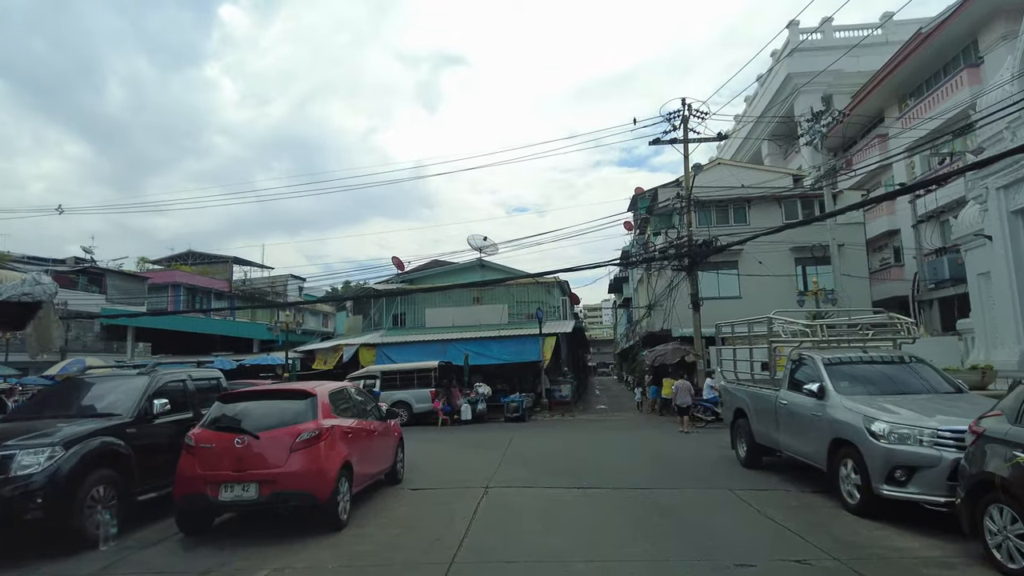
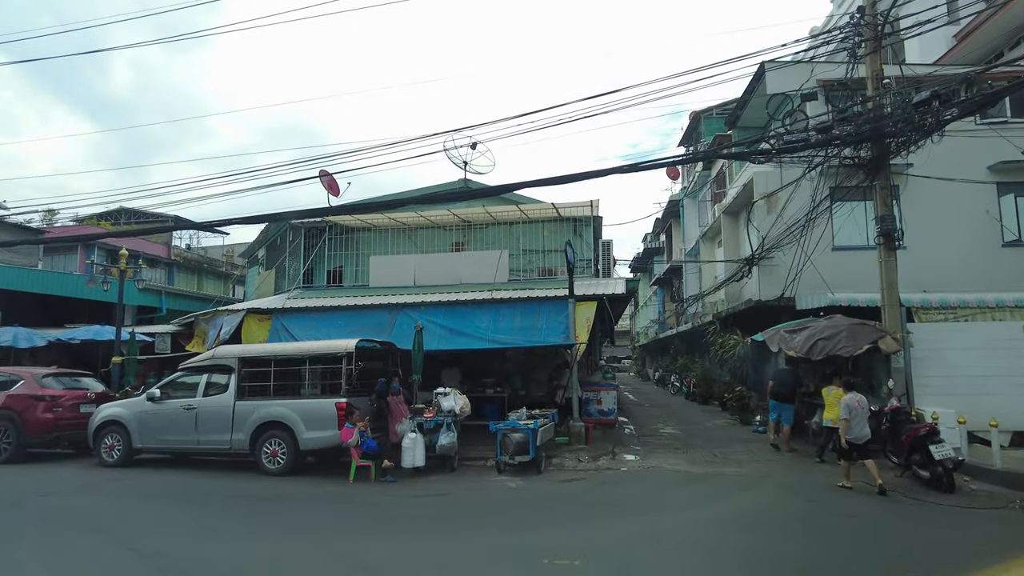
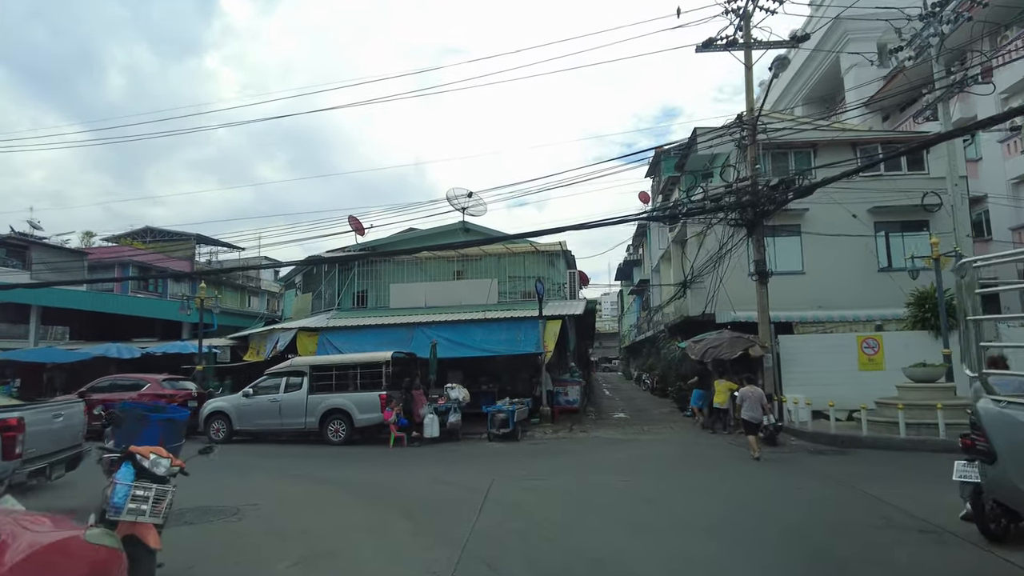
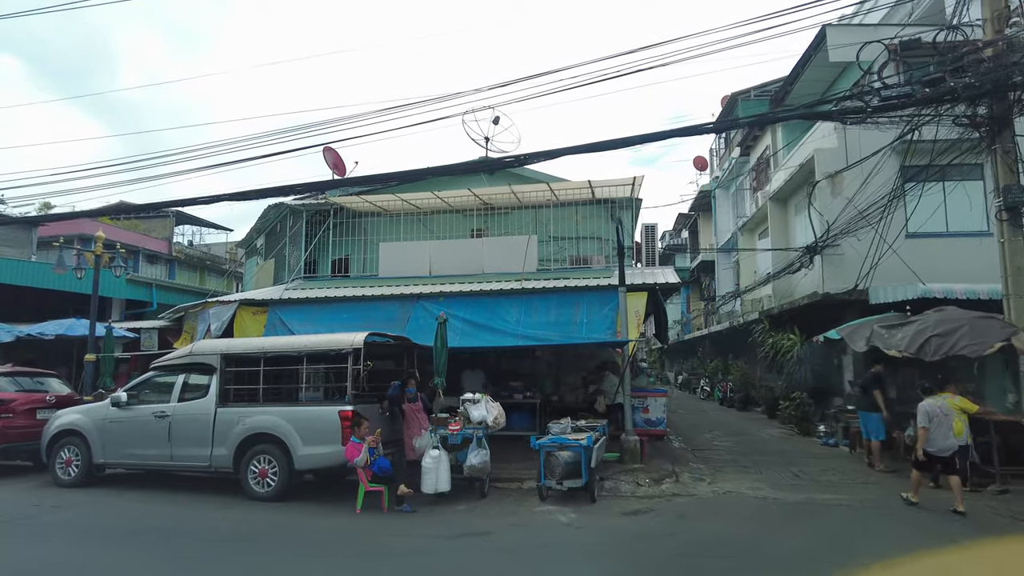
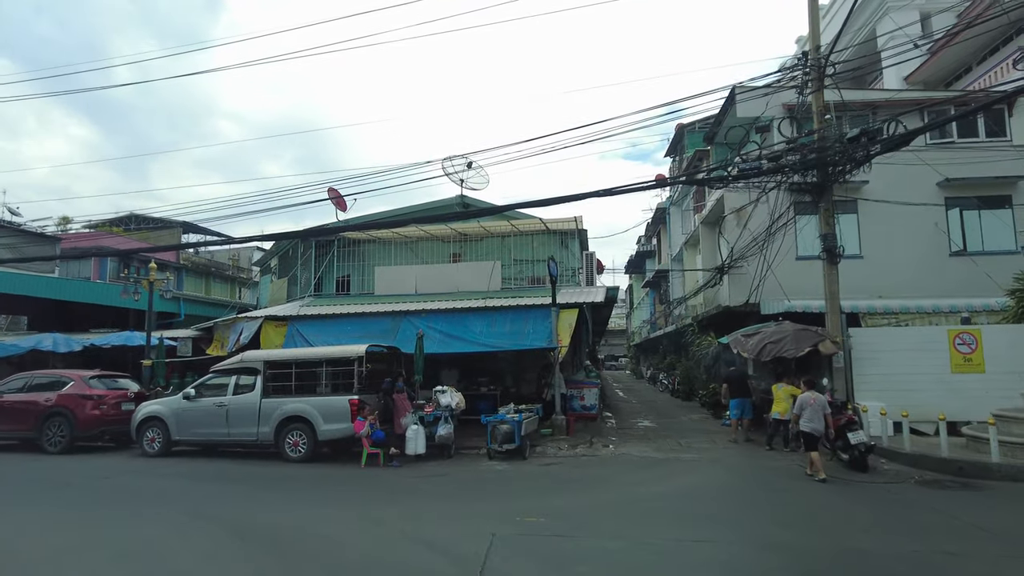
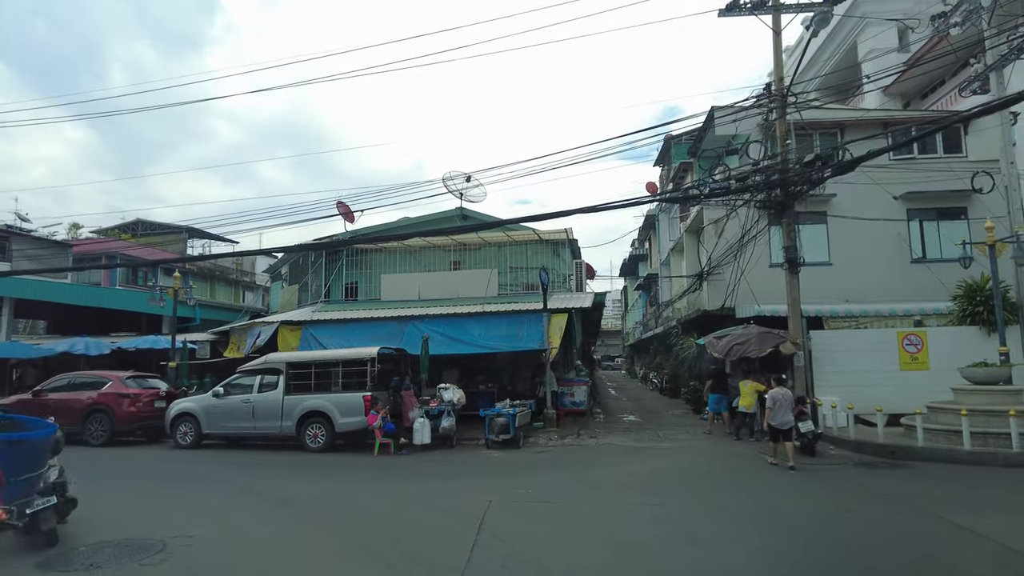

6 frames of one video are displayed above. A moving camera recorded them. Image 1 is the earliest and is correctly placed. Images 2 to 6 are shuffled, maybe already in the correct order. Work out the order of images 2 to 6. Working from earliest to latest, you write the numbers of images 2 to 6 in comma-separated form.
3, 6, 5, 2, 4
